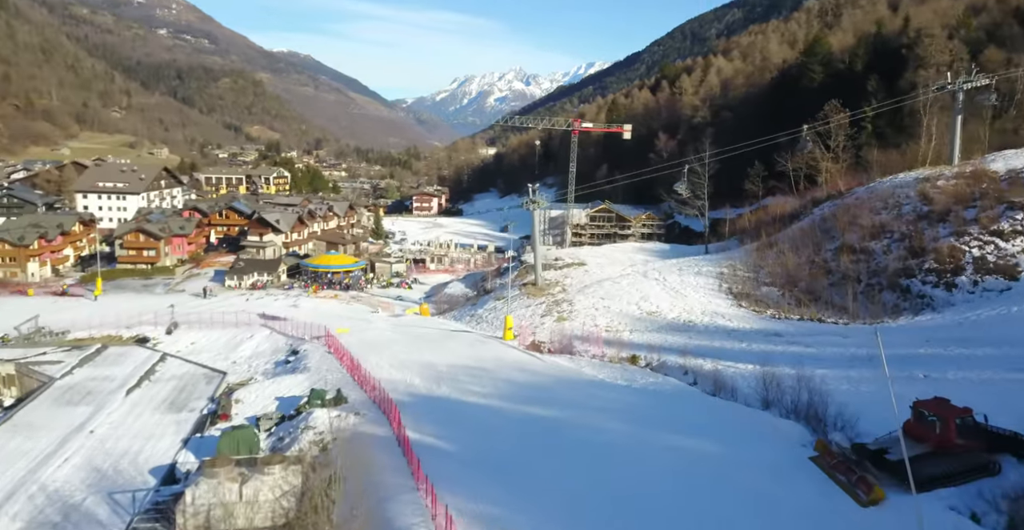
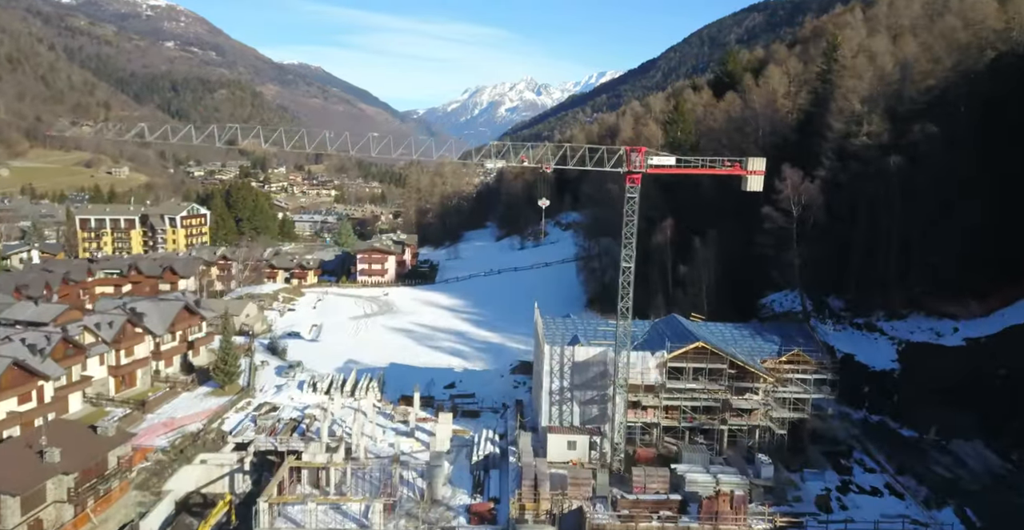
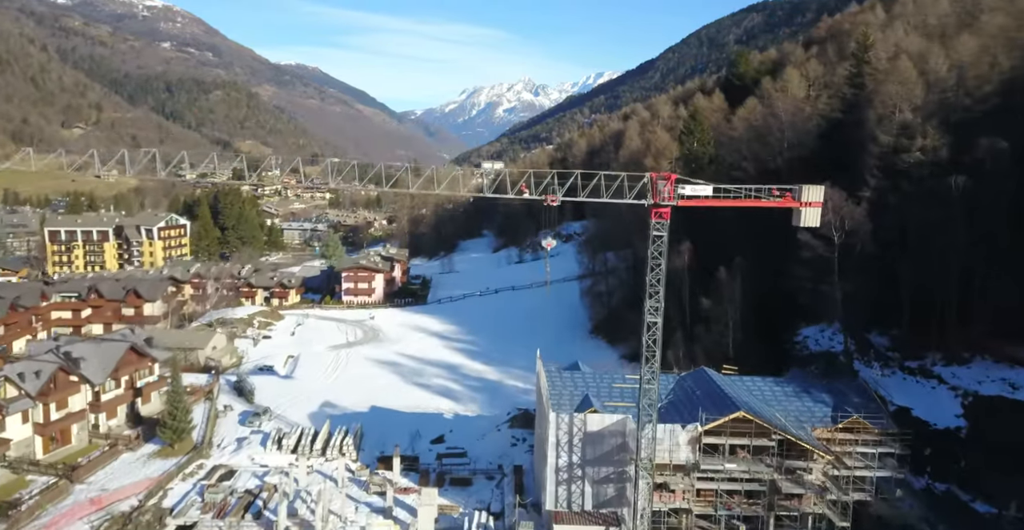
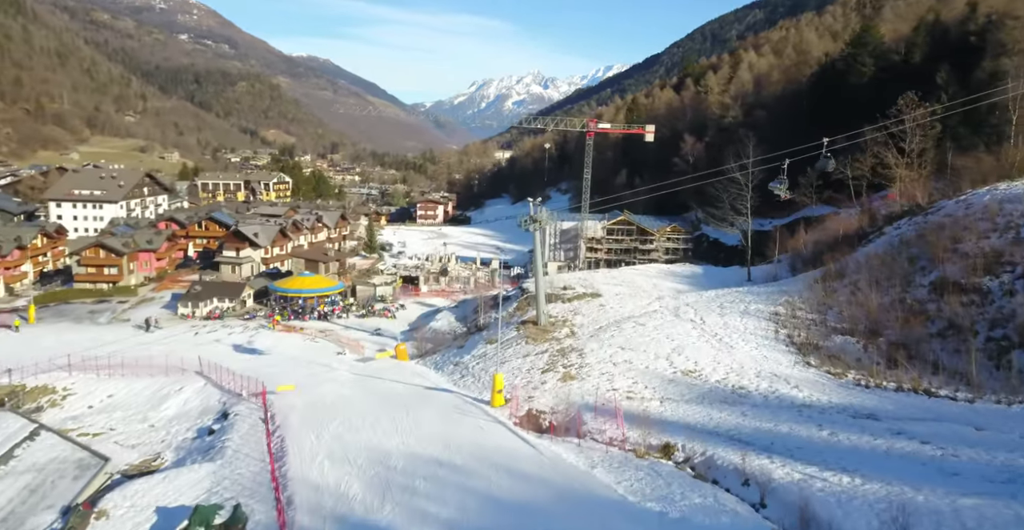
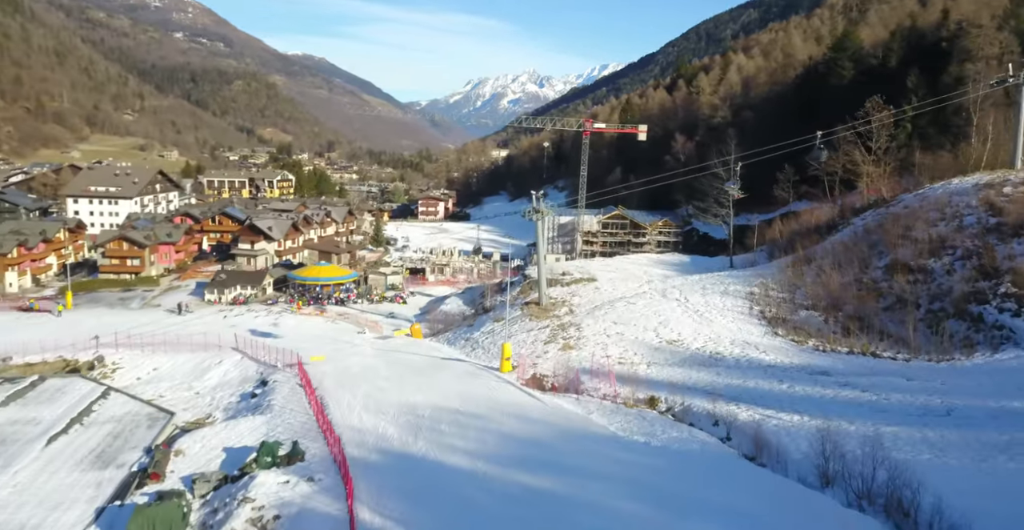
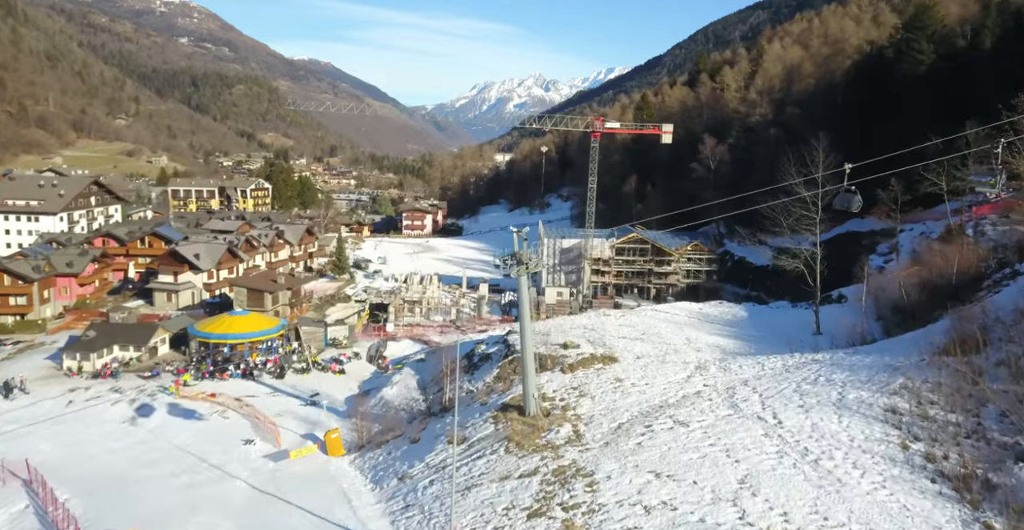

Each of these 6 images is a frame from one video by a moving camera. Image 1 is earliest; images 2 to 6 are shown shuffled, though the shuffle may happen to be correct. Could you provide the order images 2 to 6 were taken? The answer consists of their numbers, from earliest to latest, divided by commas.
5, 4, 6, 2, 3
